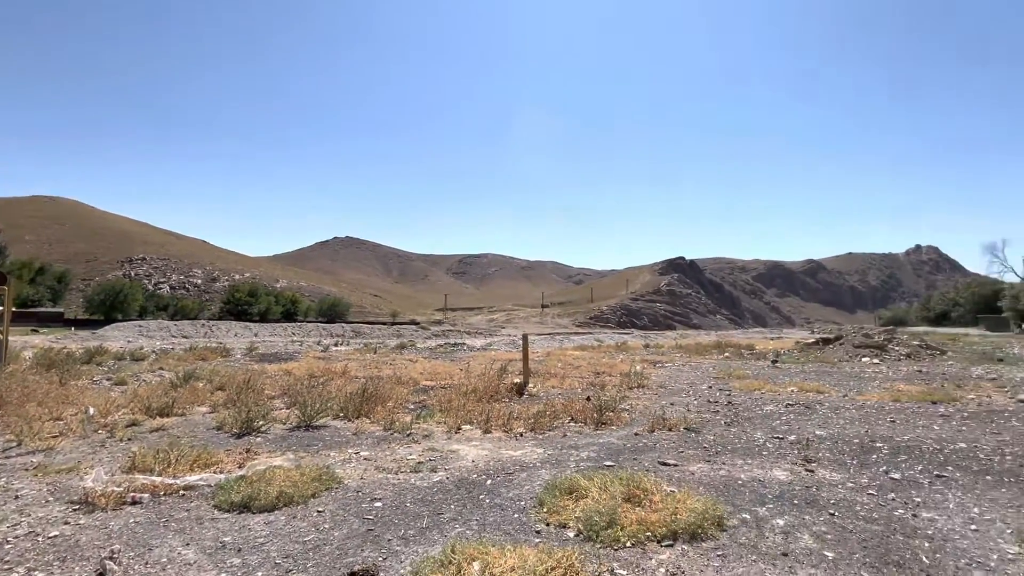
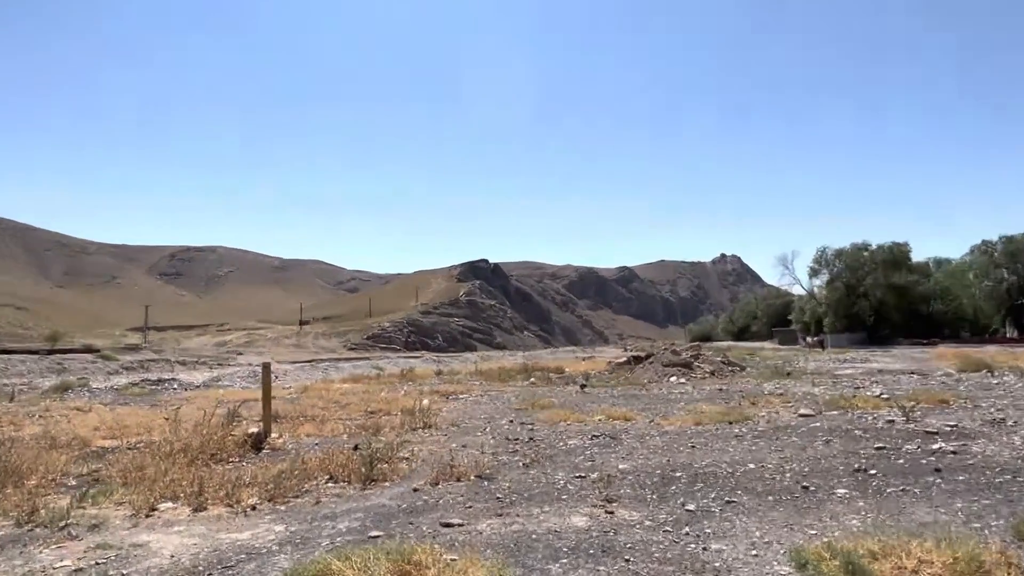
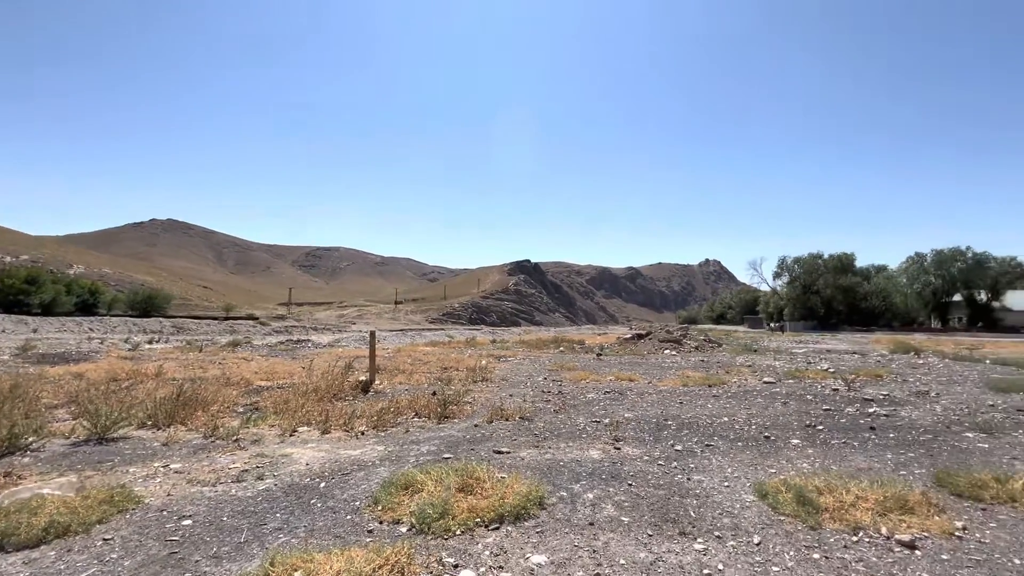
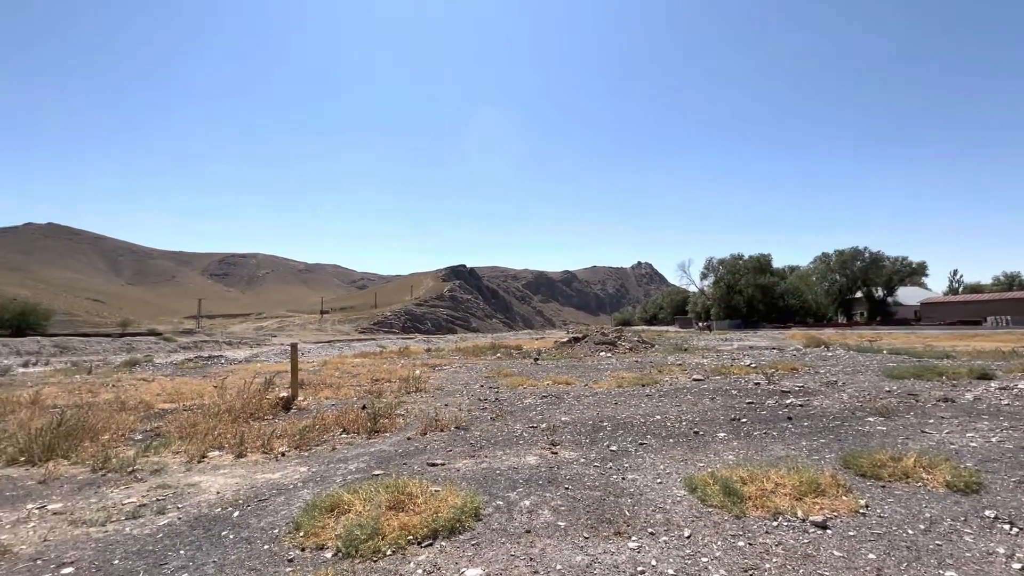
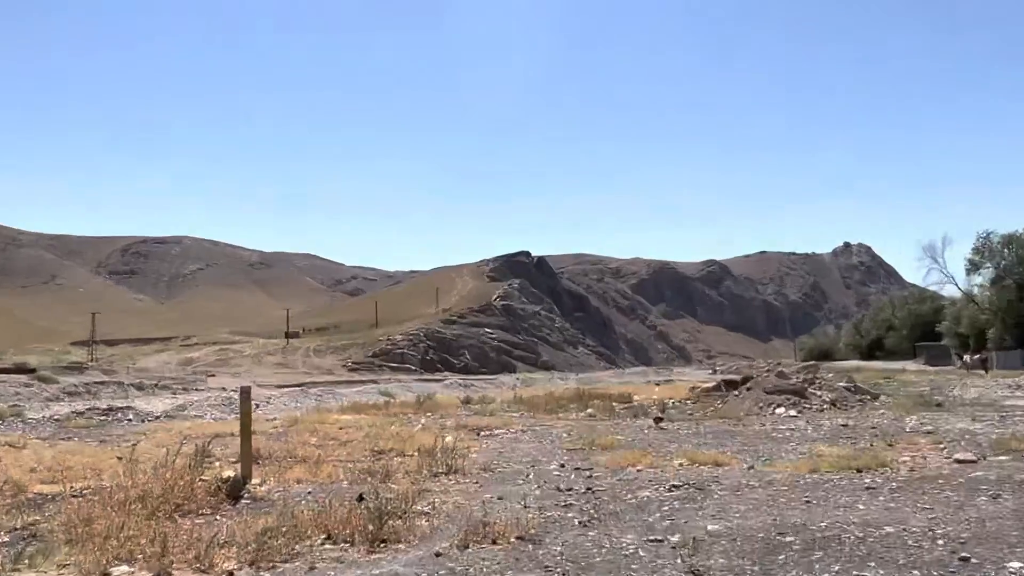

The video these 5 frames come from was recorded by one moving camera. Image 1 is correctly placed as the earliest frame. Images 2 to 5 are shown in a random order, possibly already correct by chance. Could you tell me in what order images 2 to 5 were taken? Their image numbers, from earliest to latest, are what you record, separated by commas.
3, 4, 2, 5
